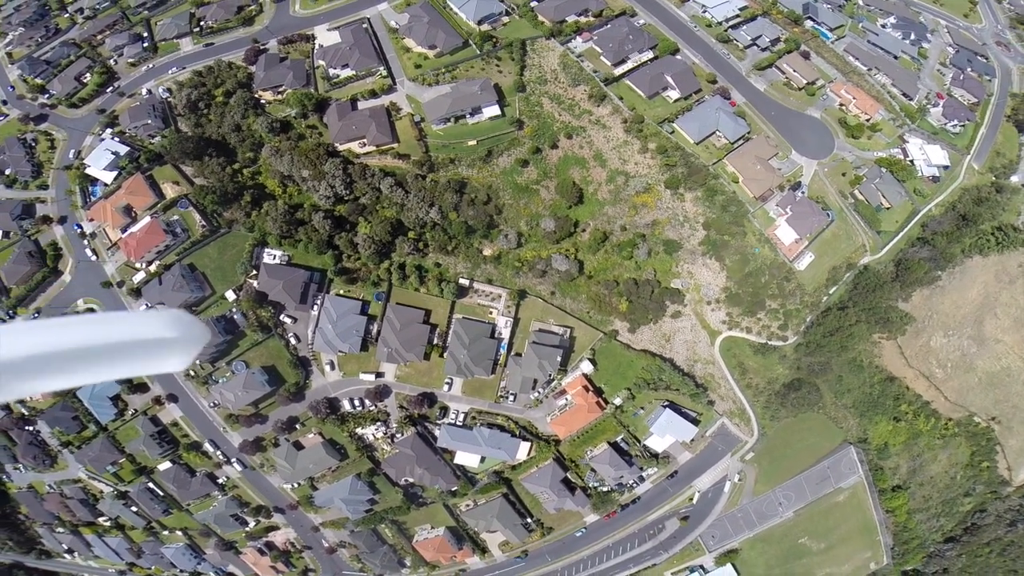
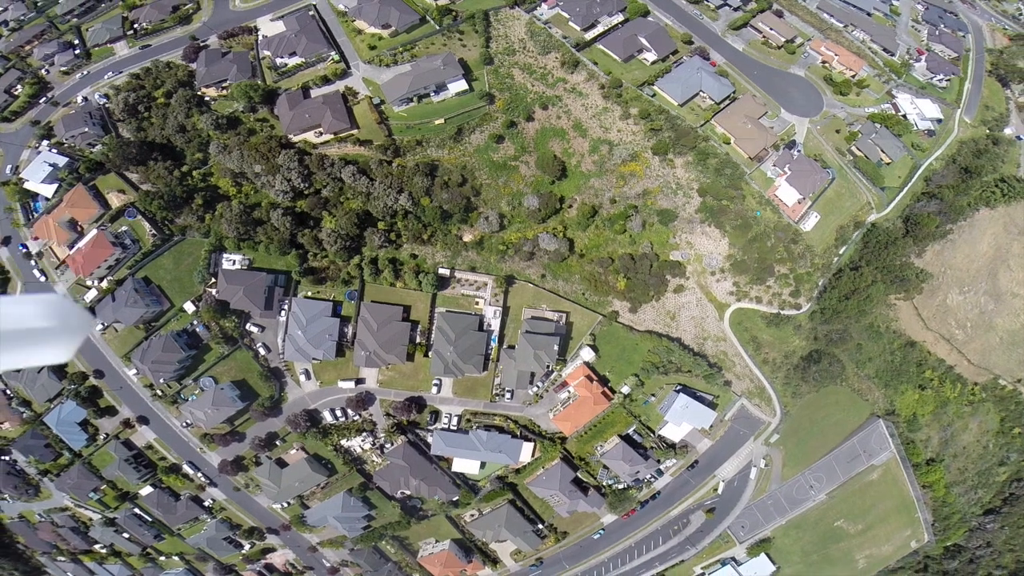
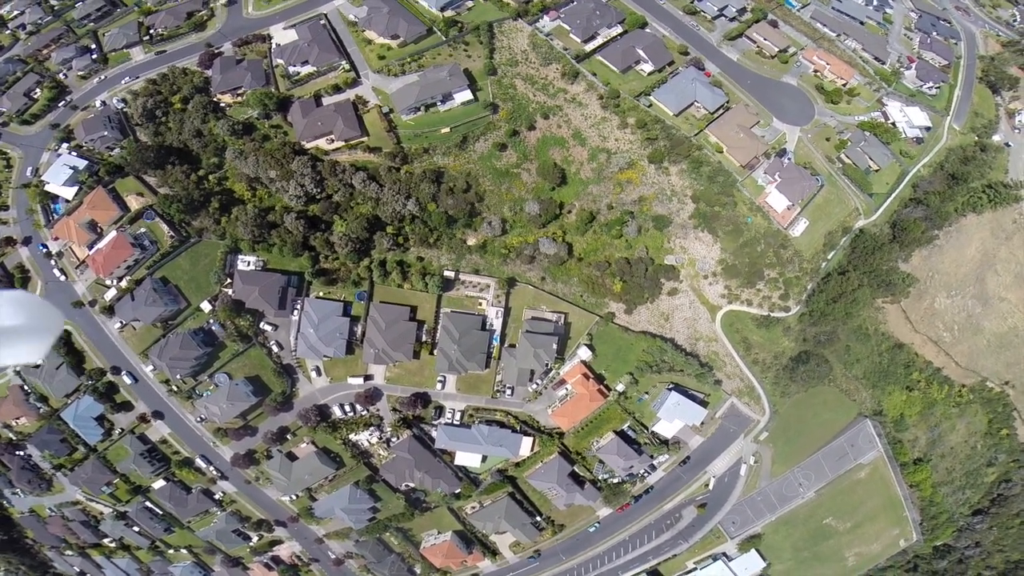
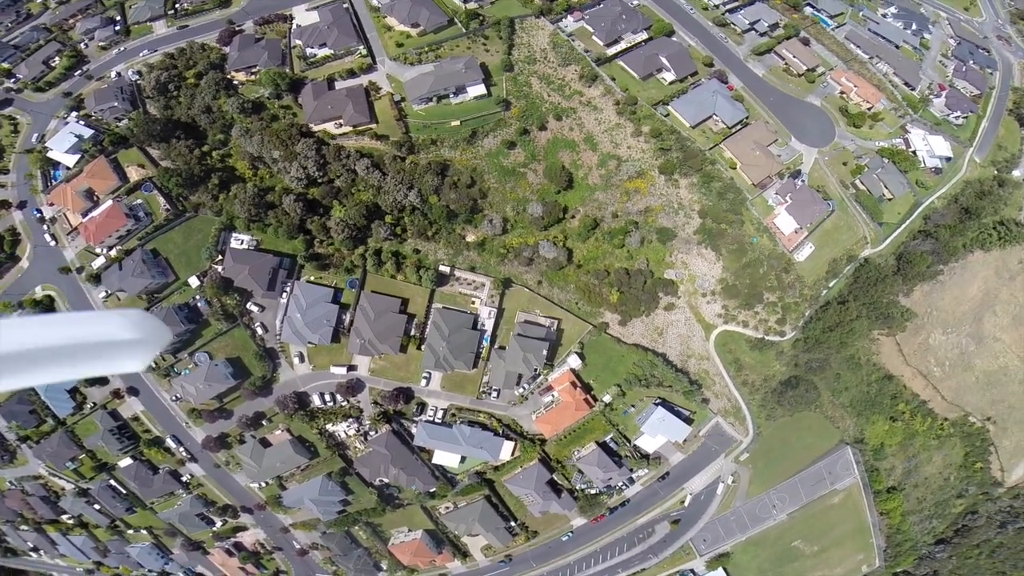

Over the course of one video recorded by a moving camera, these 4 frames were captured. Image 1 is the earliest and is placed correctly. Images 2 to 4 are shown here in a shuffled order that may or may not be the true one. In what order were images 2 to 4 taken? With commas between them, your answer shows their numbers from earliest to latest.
3, 4, 2
